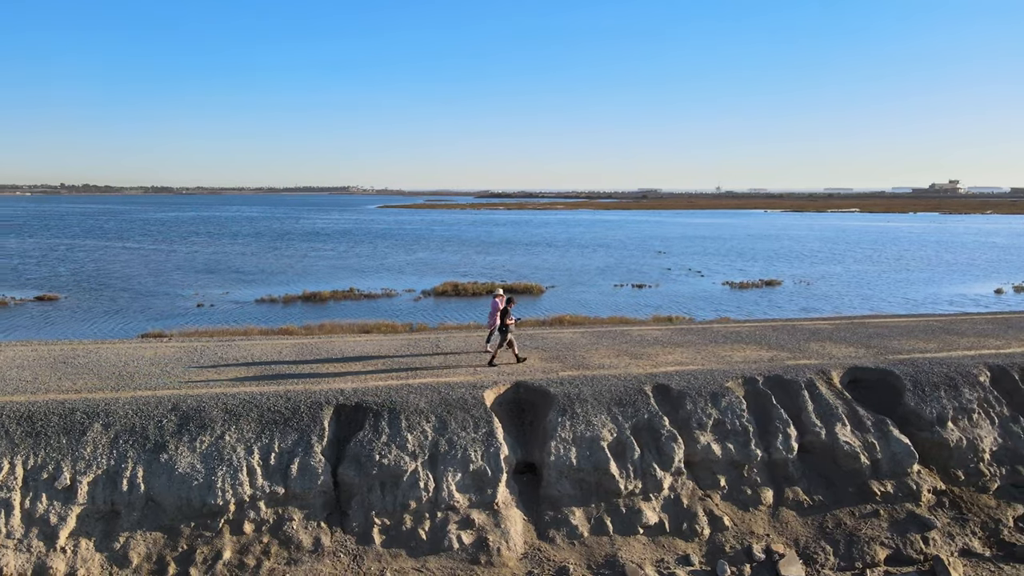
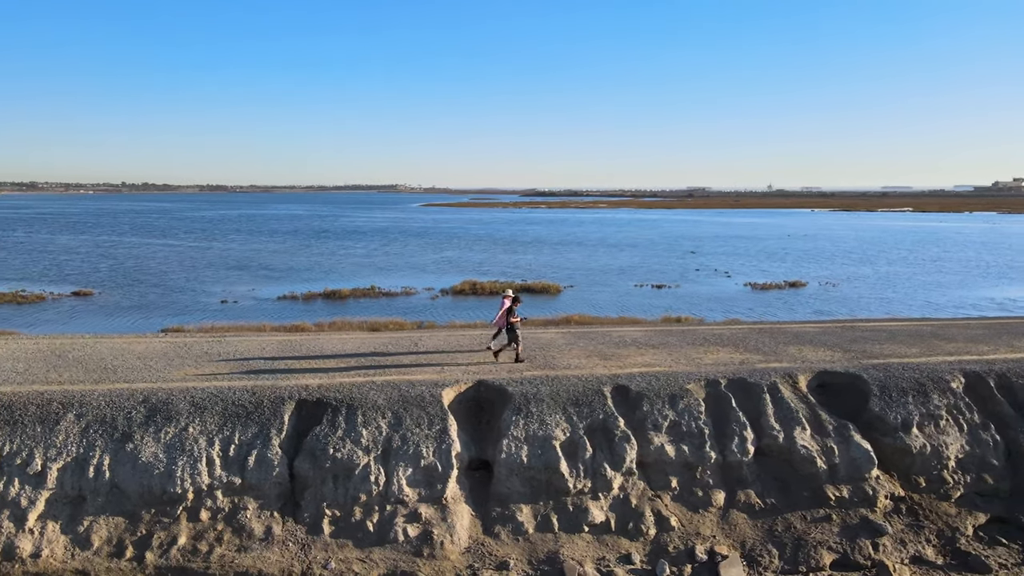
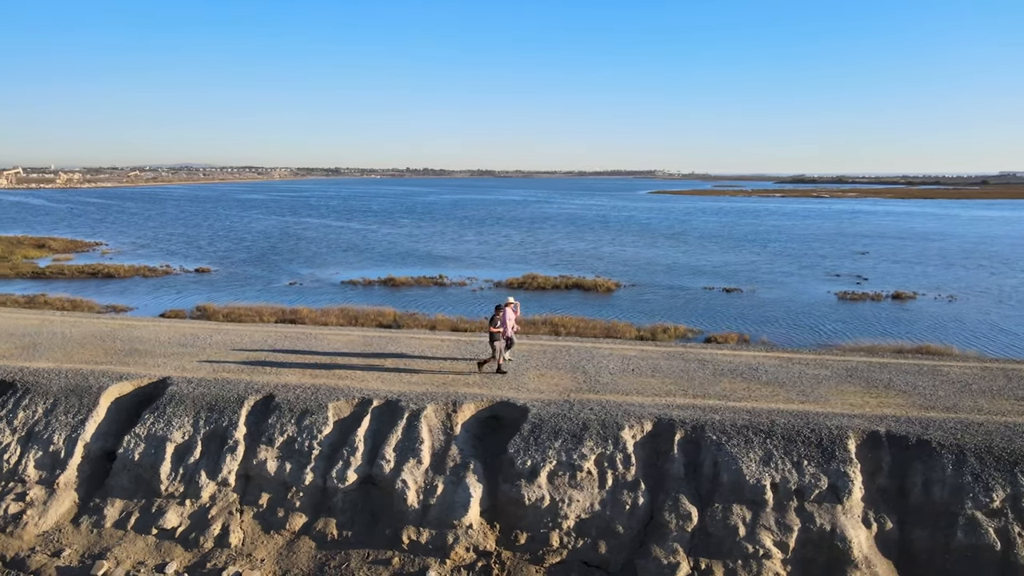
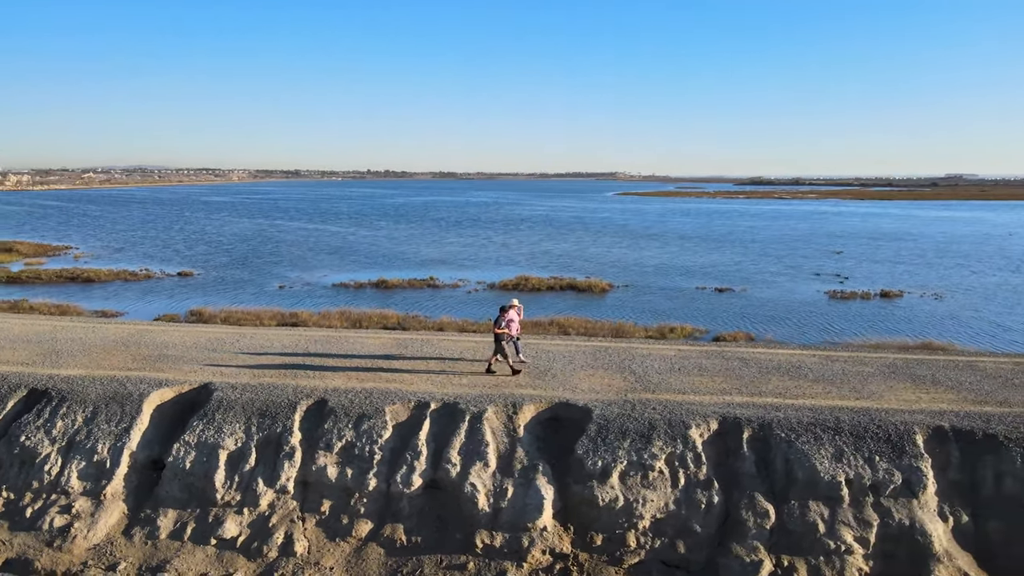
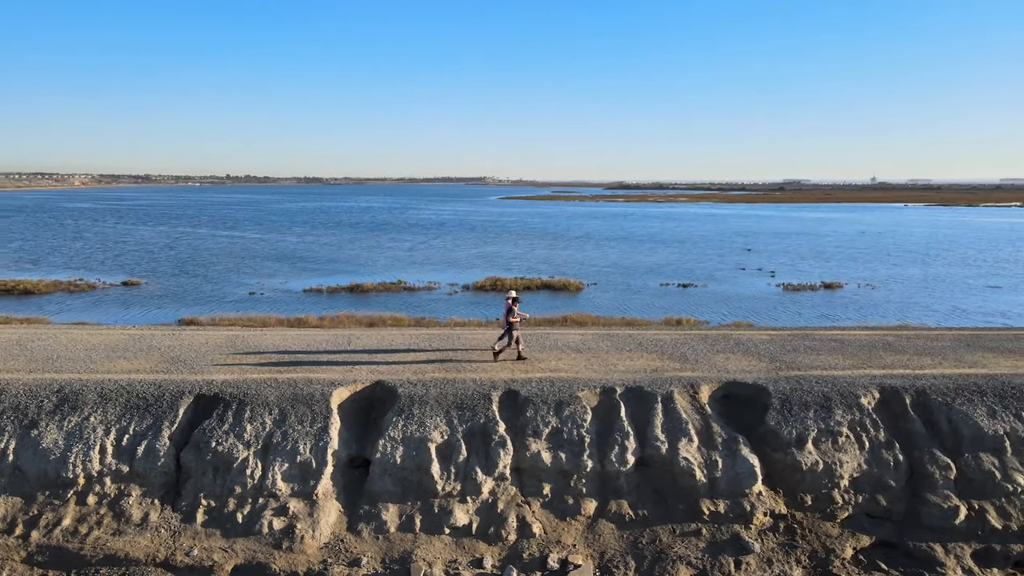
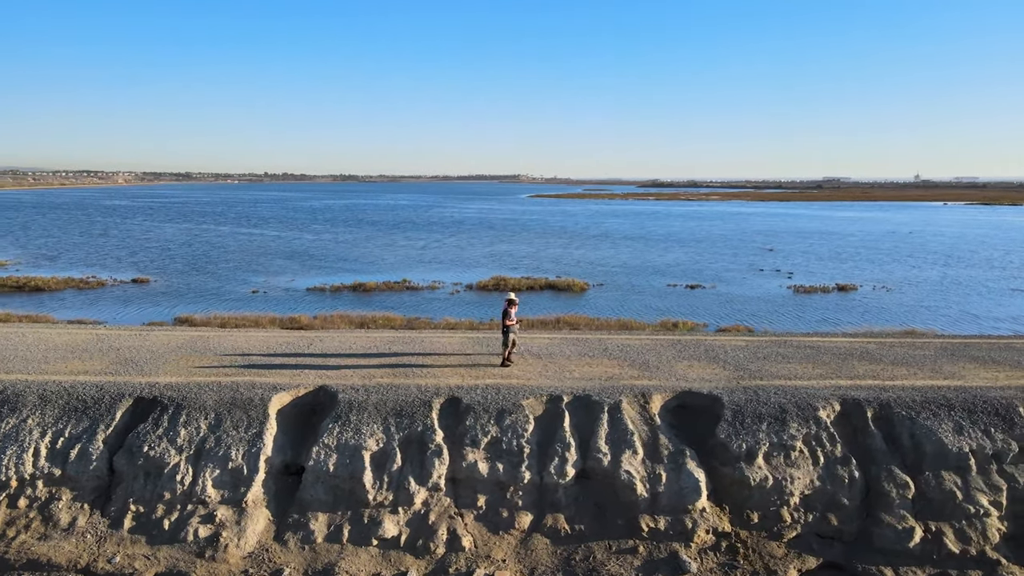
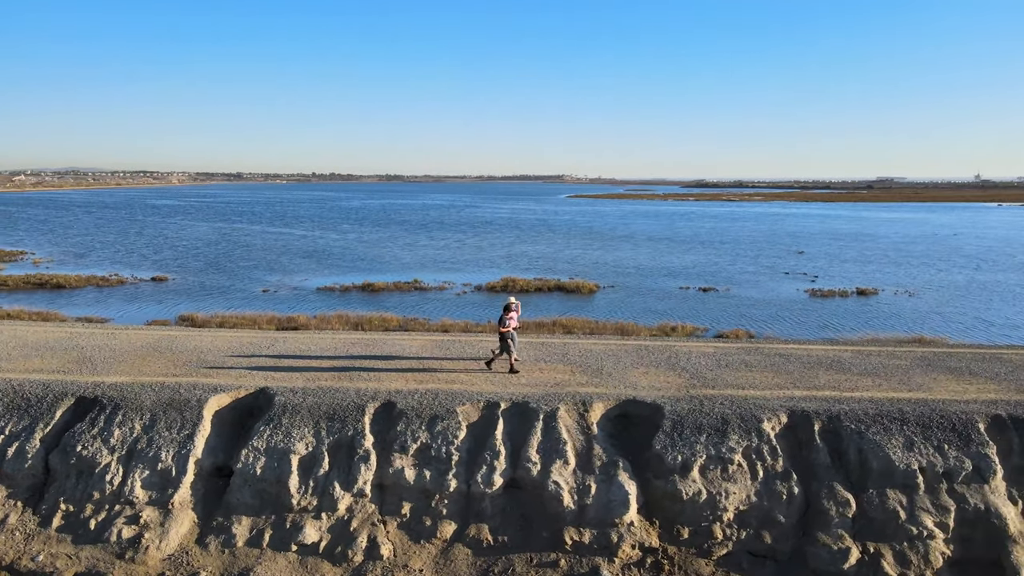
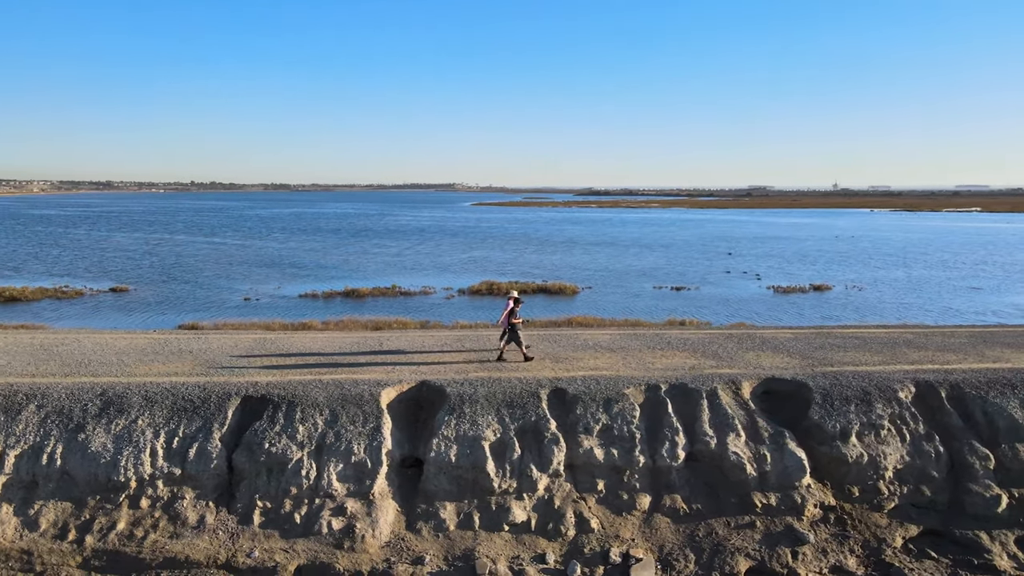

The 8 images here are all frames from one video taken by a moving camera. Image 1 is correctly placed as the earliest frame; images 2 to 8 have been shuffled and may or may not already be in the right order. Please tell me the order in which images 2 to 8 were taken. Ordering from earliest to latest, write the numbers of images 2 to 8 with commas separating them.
2, 8, 5, 6, 7, 4, 3
